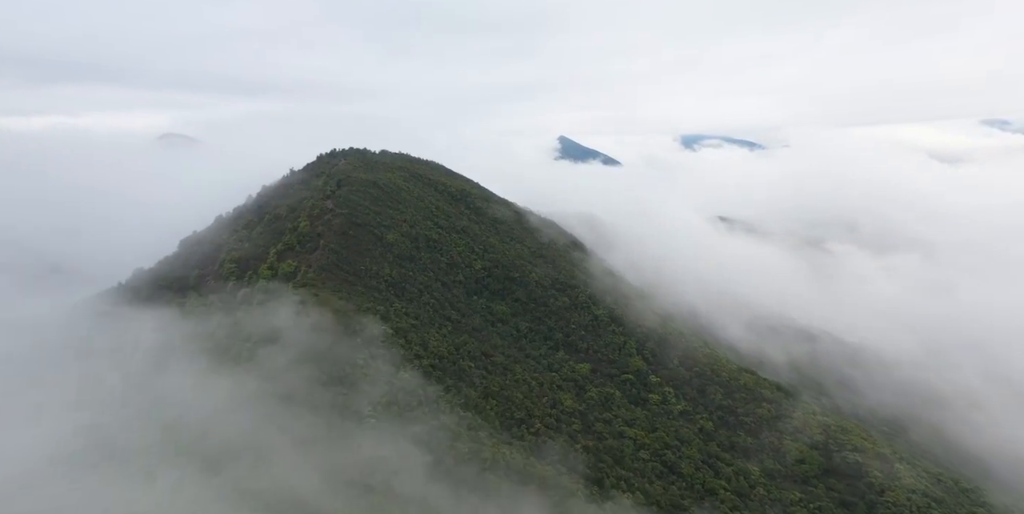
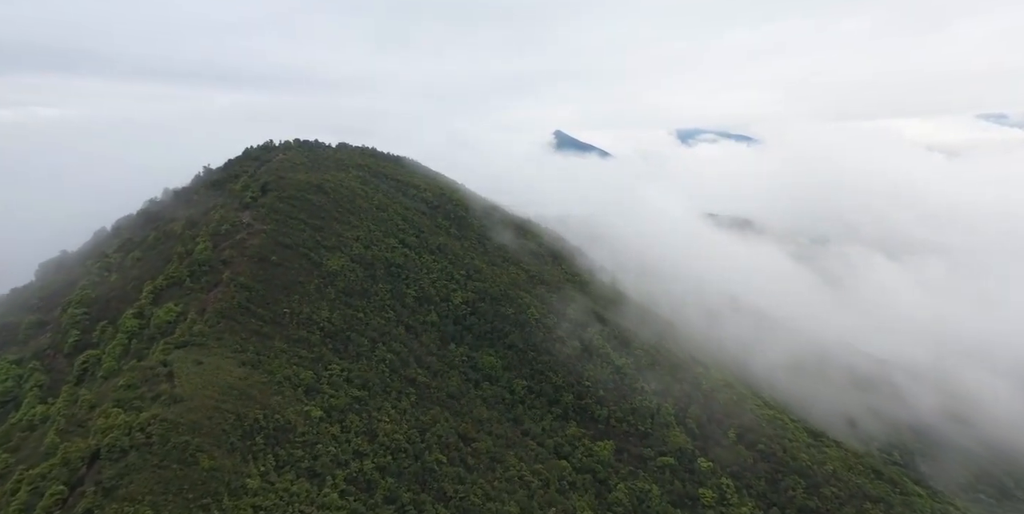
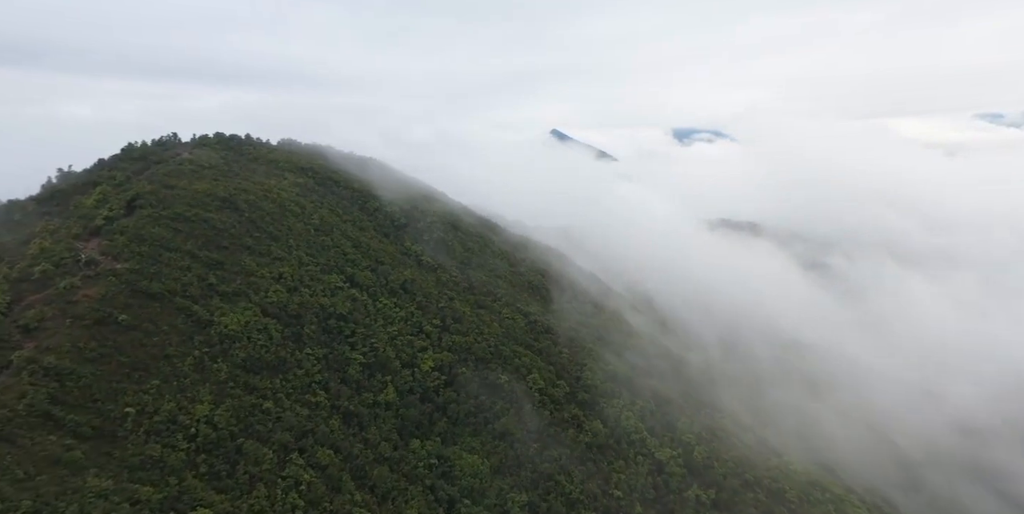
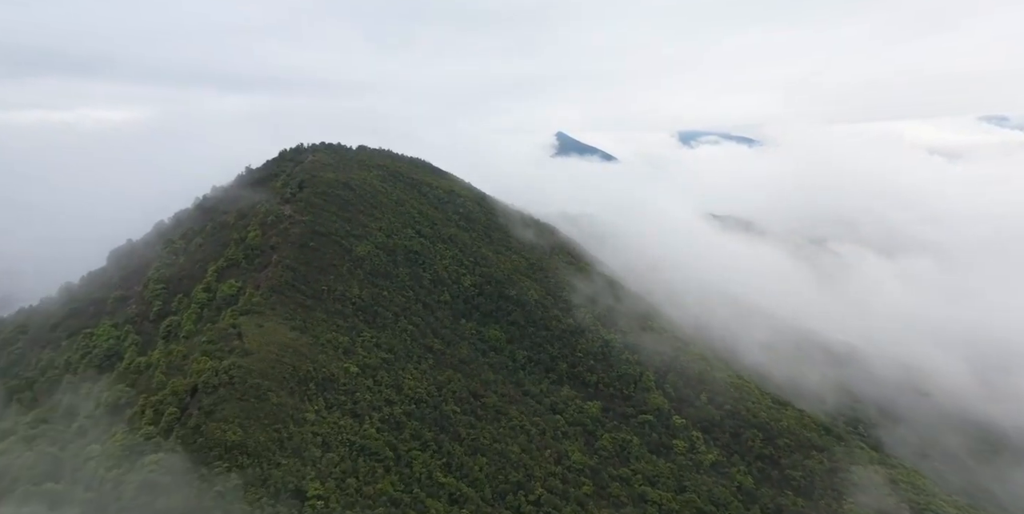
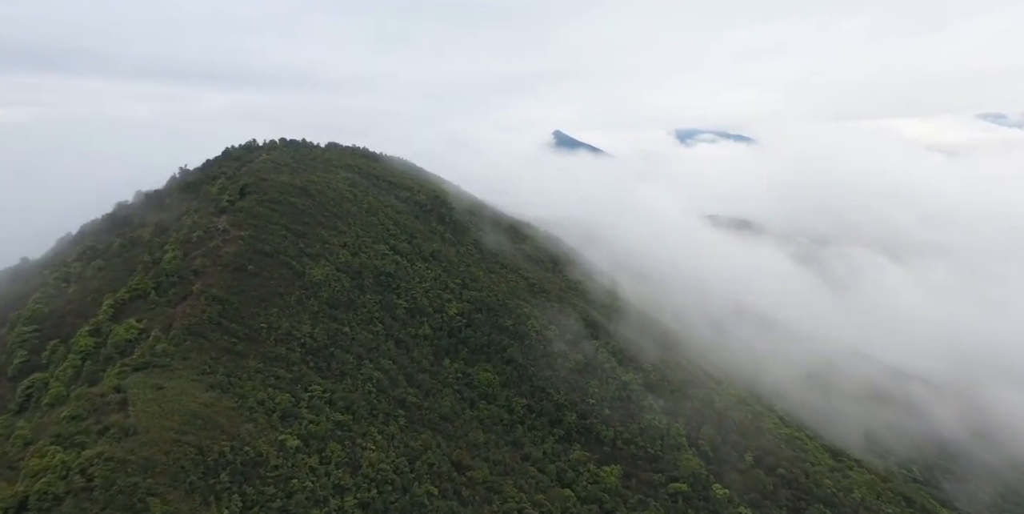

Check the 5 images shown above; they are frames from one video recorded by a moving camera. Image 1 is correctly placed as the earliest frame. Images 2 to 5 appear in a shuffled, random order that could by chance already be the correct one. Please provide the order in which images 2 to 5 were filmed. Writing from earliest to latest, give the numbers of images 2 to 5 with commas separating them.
4, 2, 5, 3
